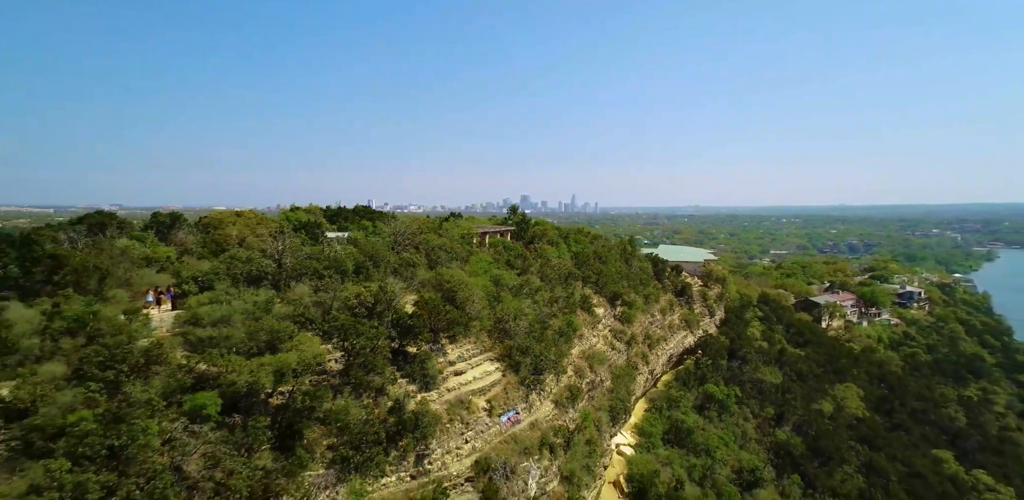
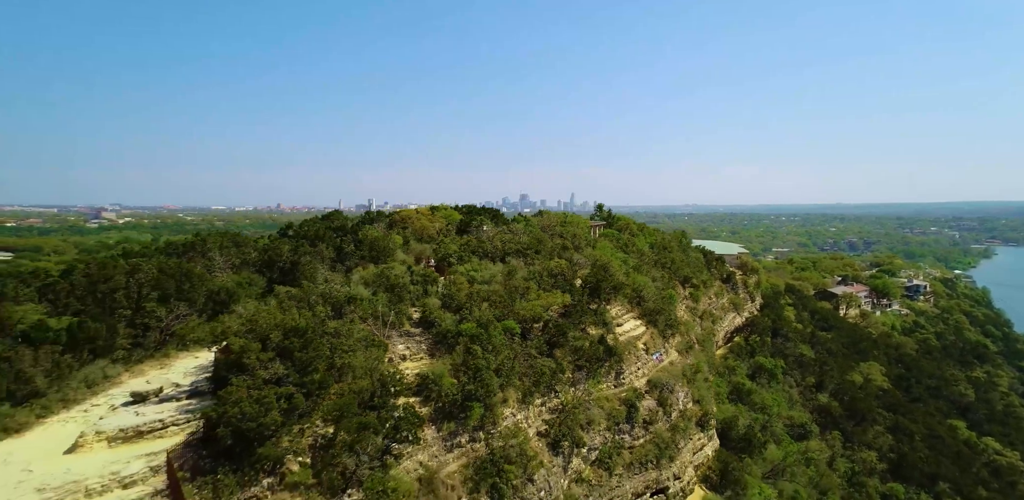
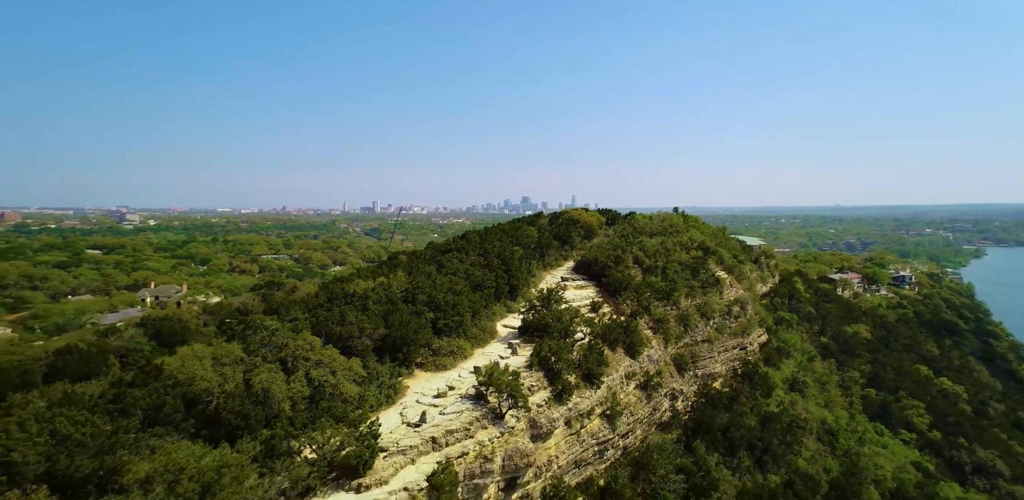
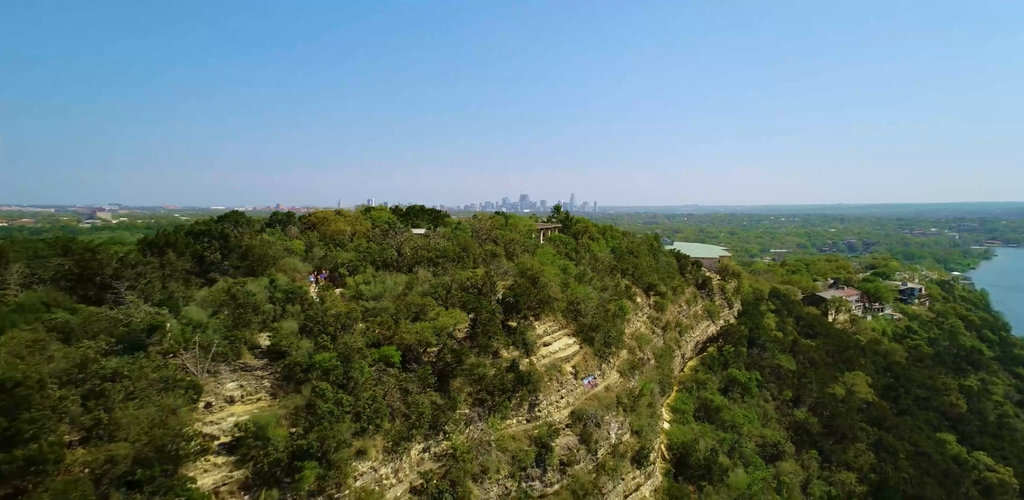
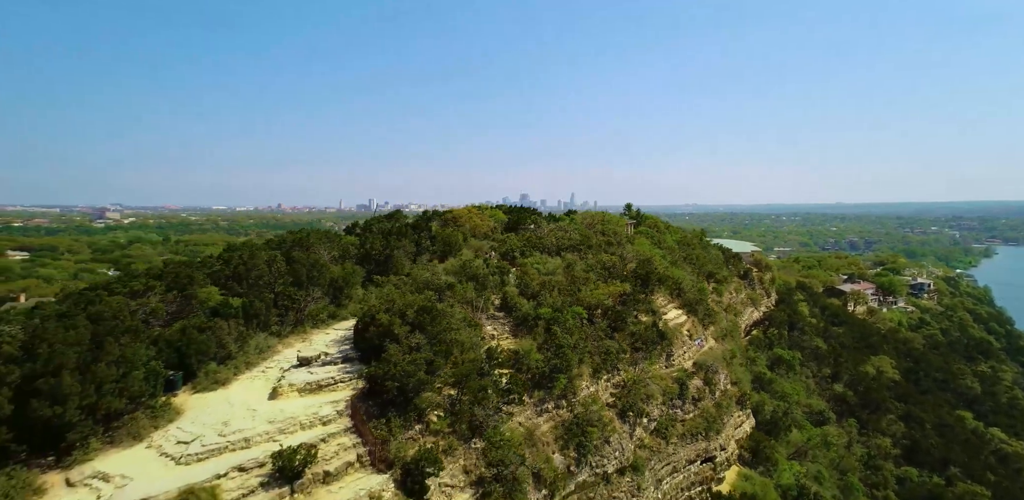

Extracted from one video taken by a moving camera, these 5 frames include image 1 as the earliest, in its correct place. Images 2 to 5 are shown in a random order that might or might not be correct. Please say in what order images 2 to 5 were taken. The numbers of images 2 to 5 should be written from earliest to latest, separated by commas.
4, 2, 5, 3
